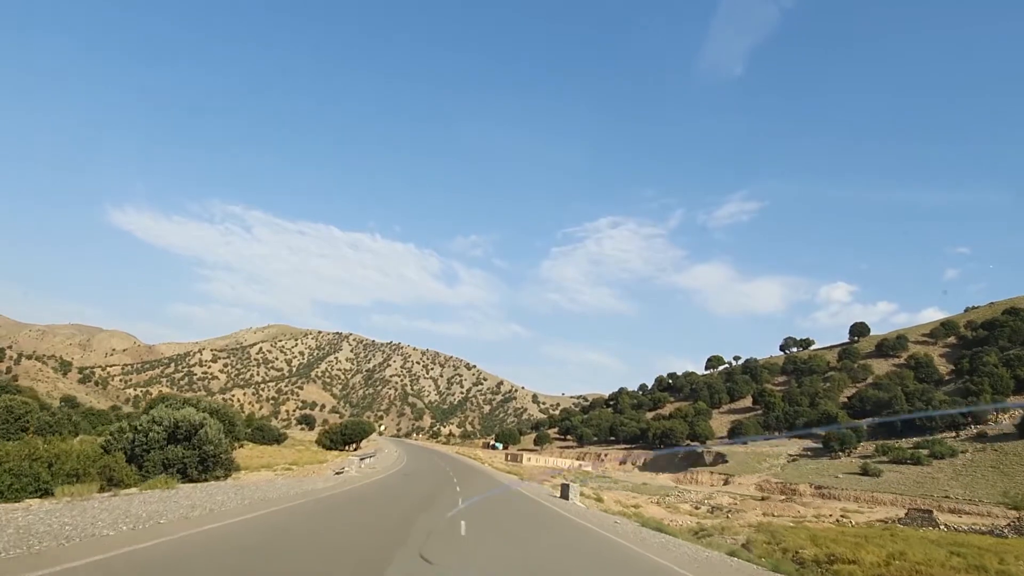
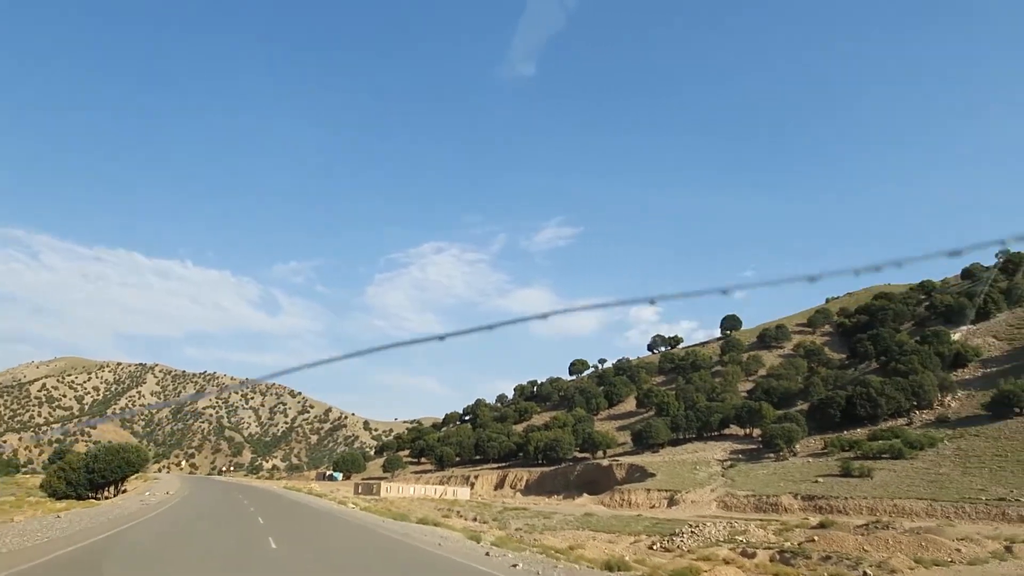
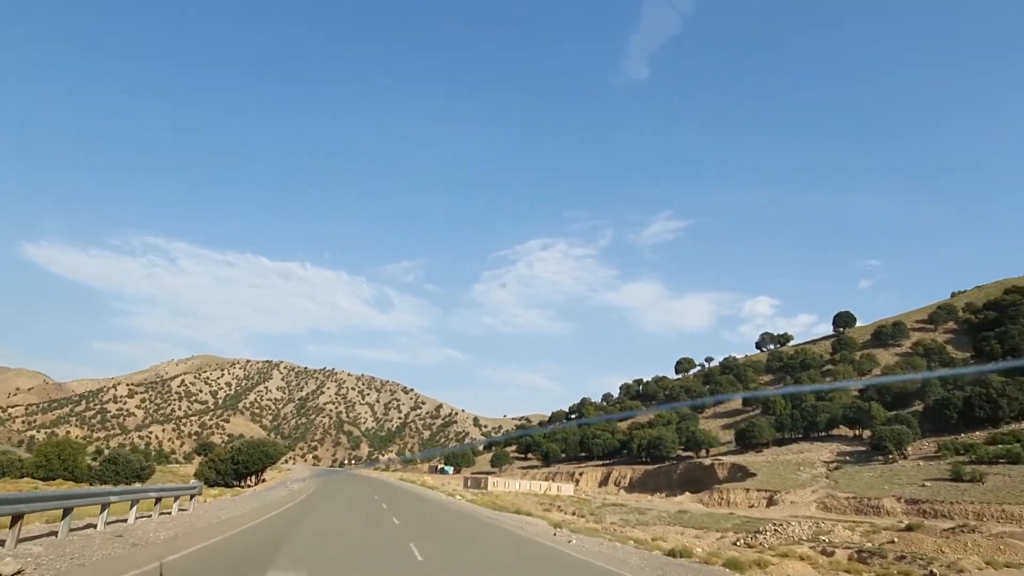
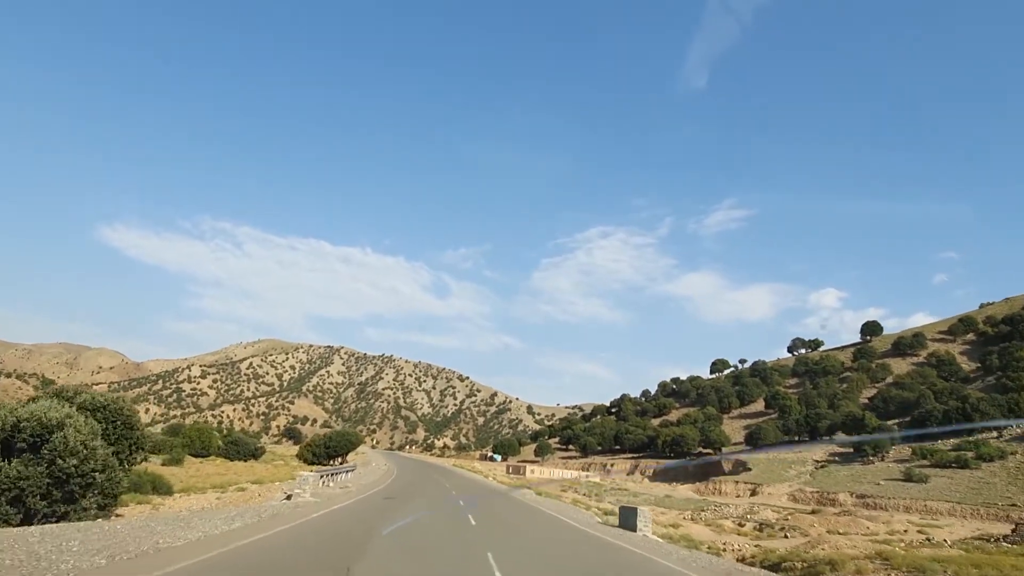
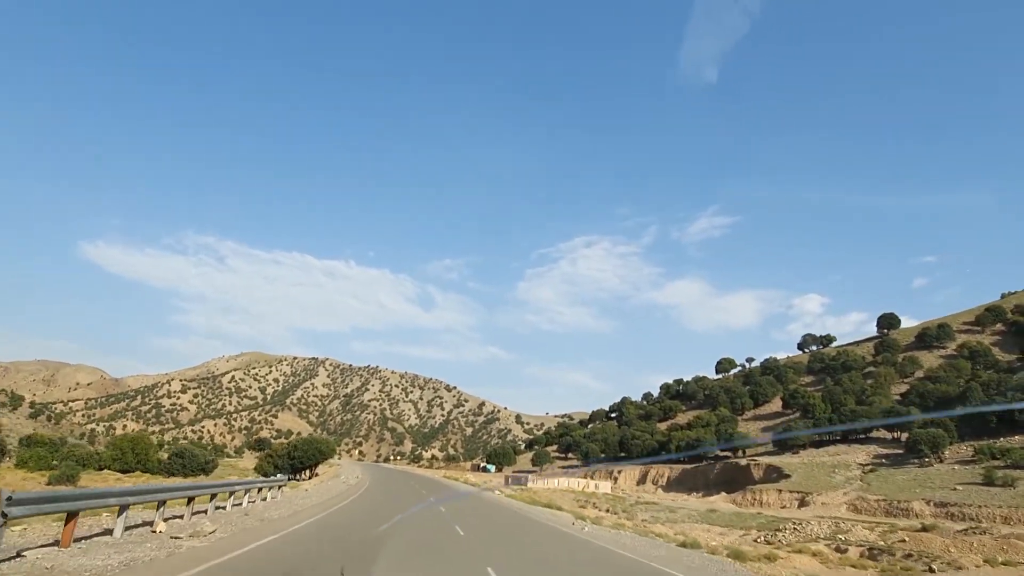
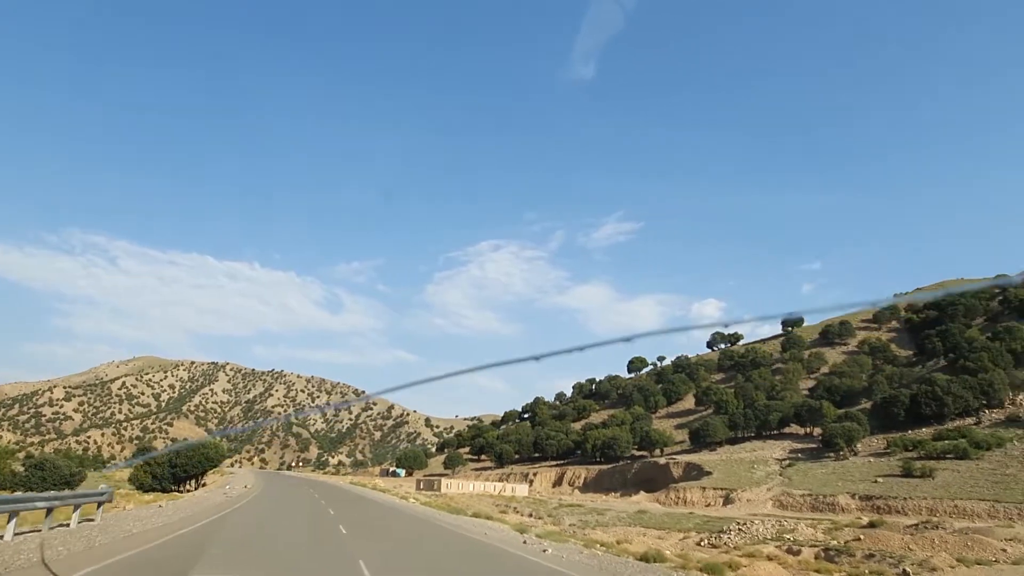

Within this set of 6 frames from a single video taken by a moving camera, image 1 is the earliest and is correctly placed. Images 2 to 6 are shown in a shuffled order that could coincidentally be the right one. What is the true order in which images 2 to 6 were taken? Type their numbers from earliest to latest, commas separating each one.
4, 5, 3, 6, 2
